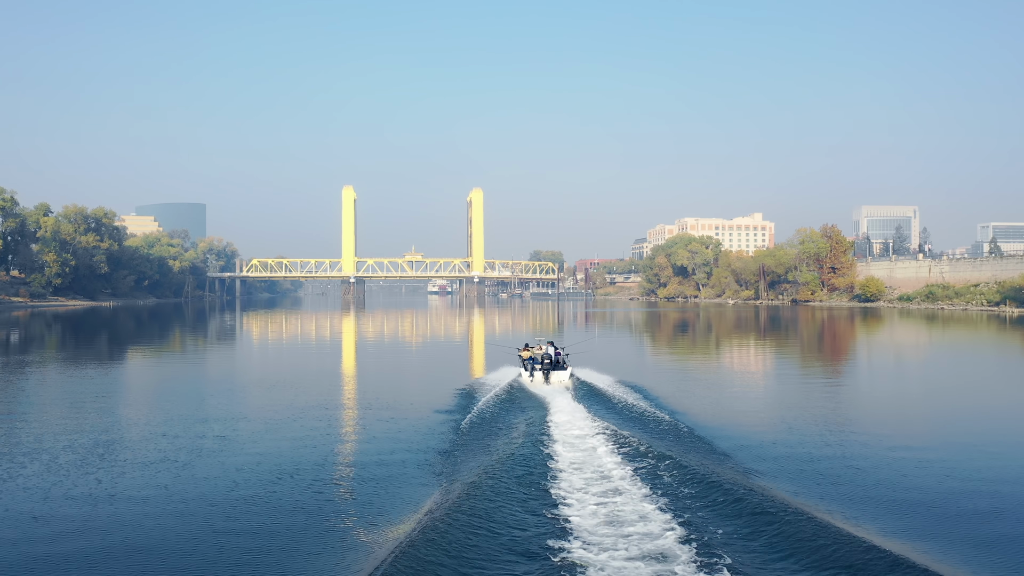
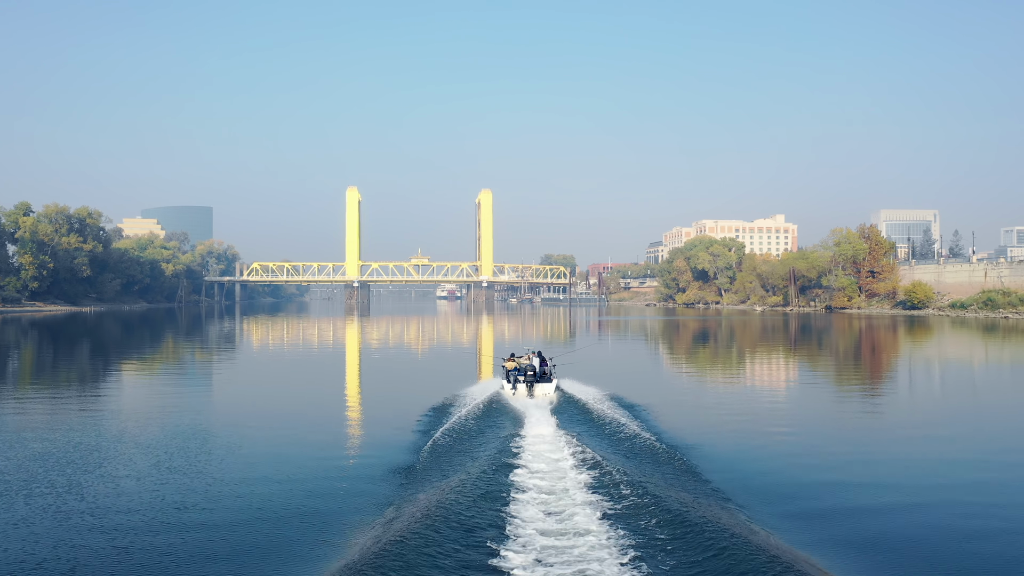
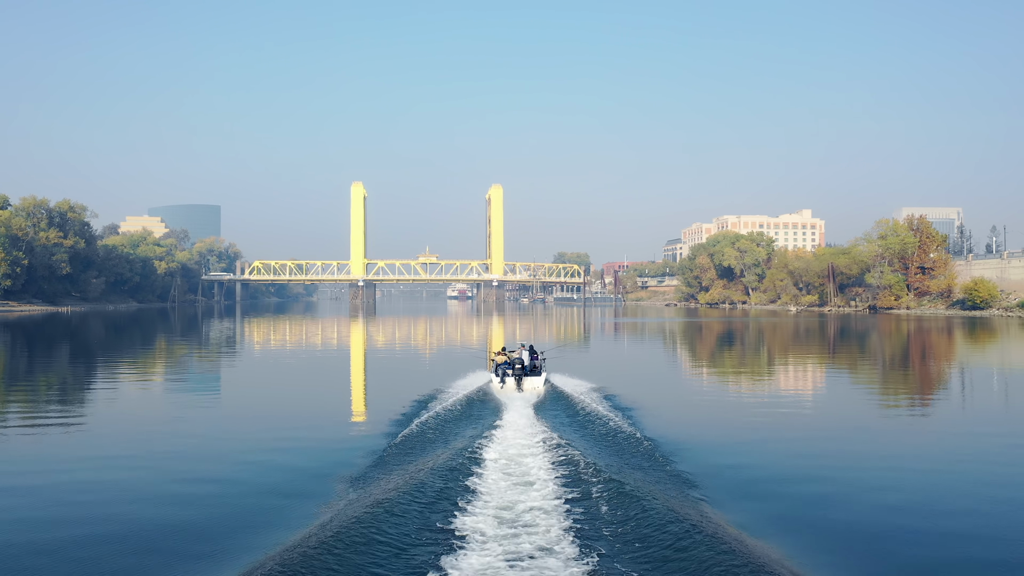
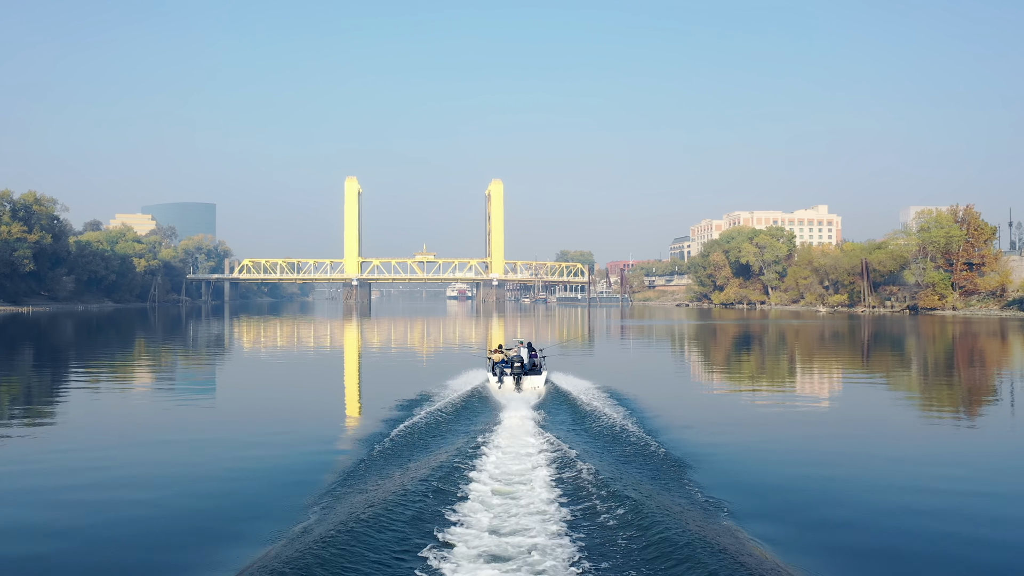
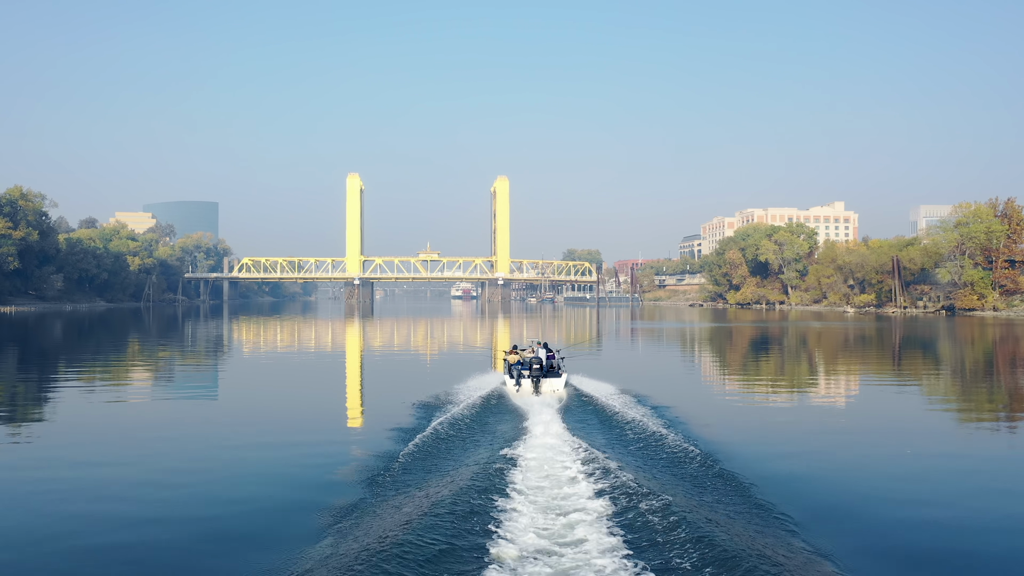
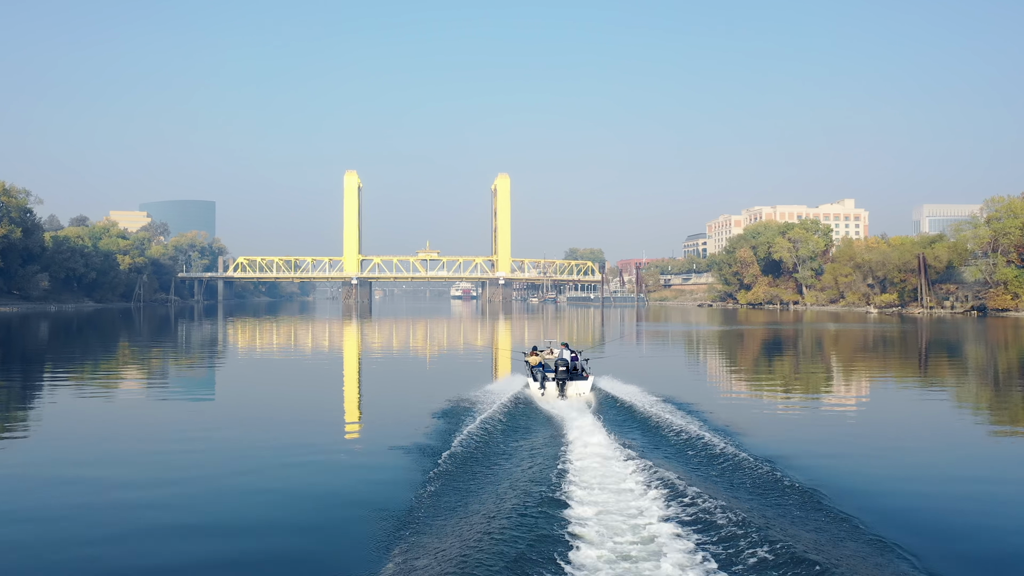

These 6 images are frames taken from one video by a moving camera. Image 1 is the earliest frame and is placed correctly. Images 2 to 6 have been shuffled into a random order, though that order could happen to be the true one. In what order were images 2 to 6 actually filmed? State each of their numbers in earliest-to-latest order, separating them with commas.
2, 3, 4, 5, 6
